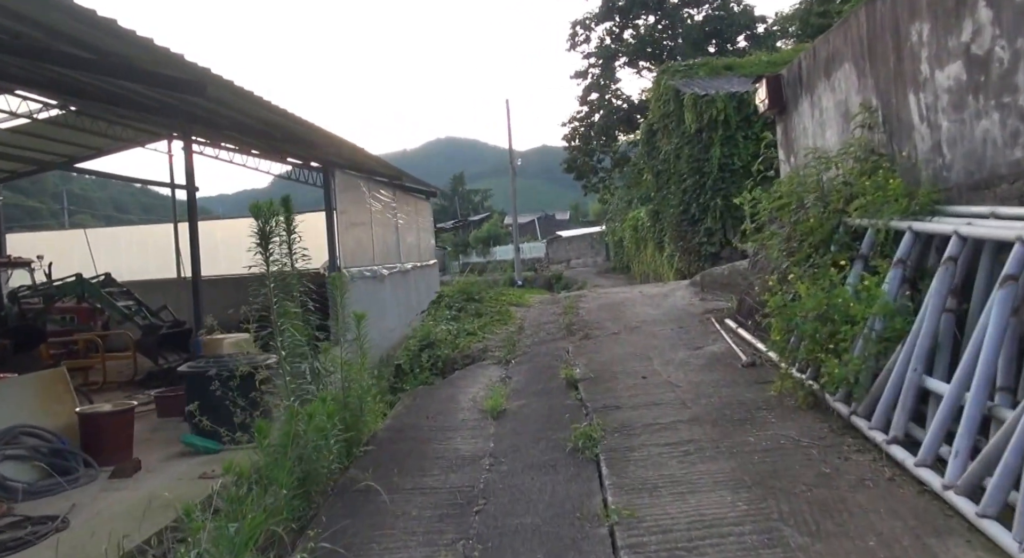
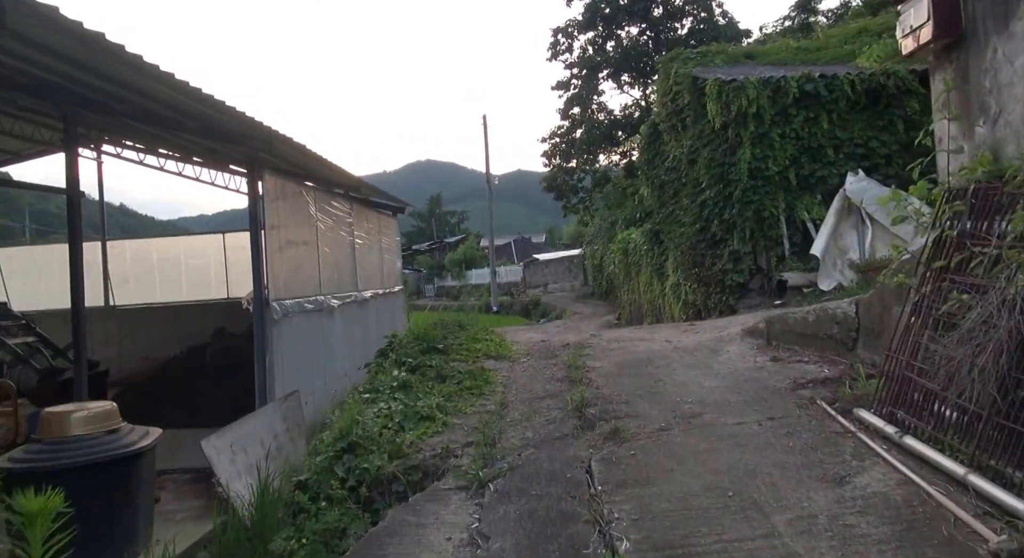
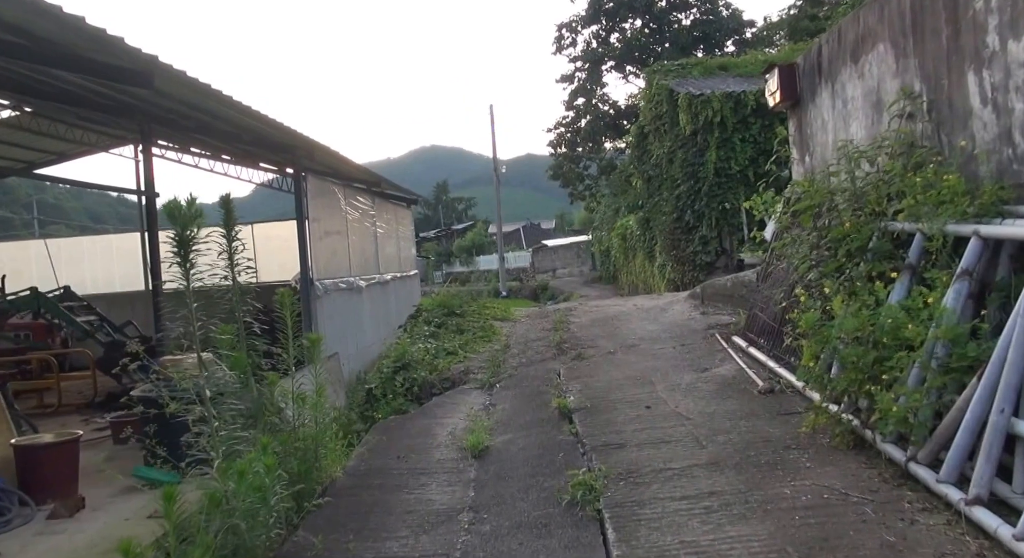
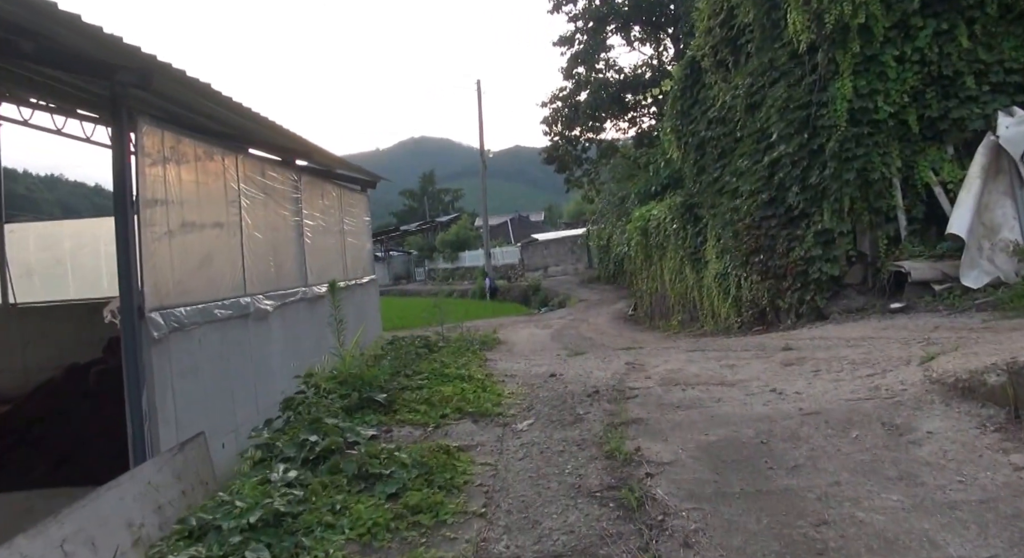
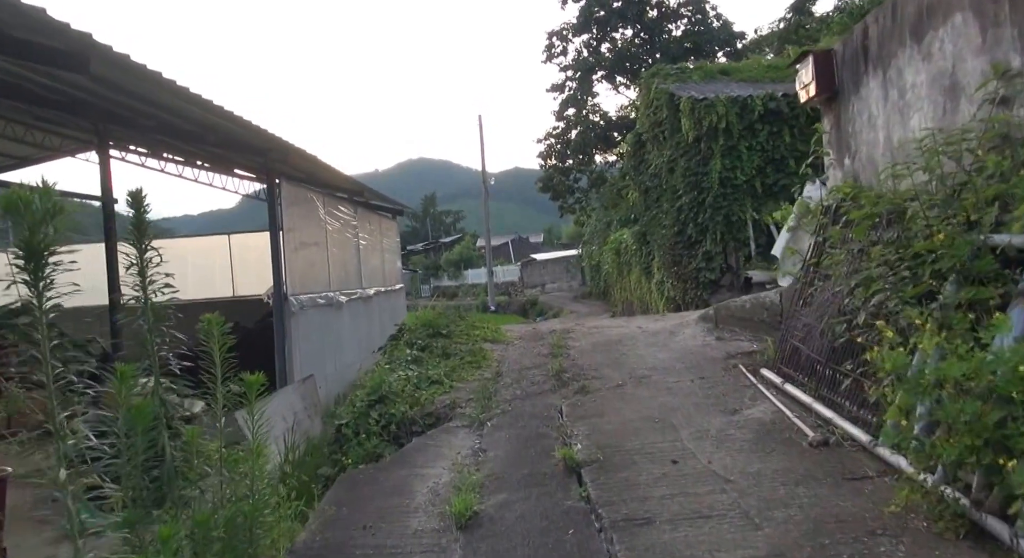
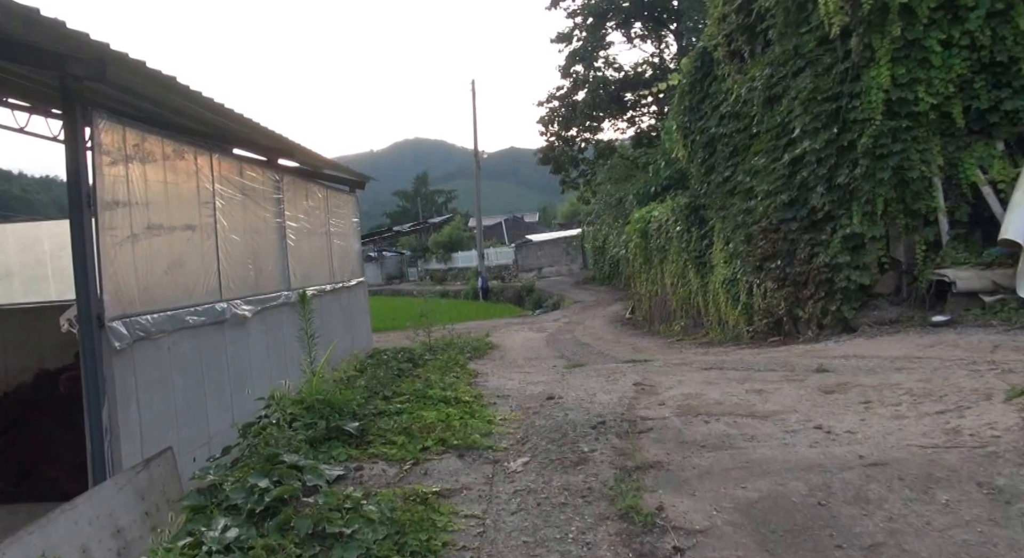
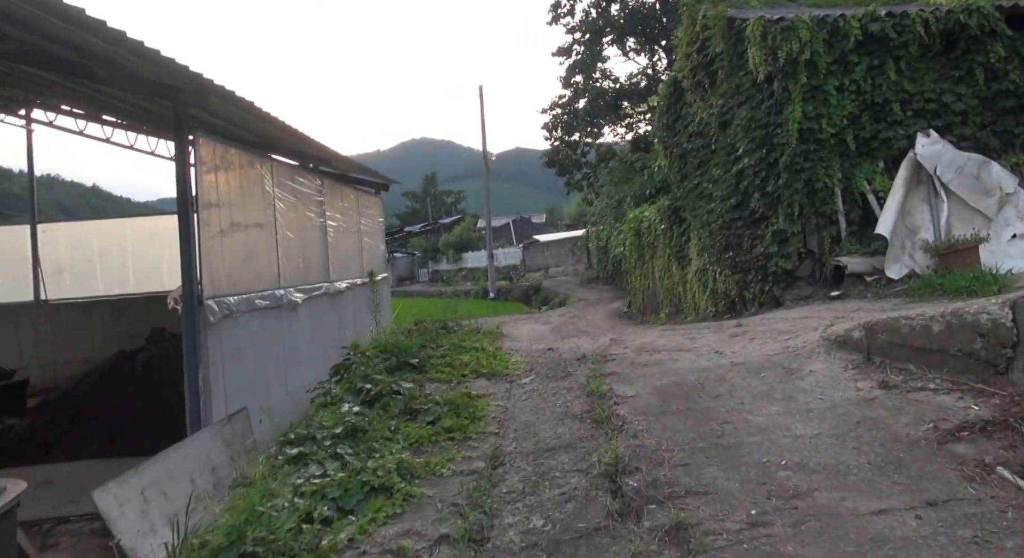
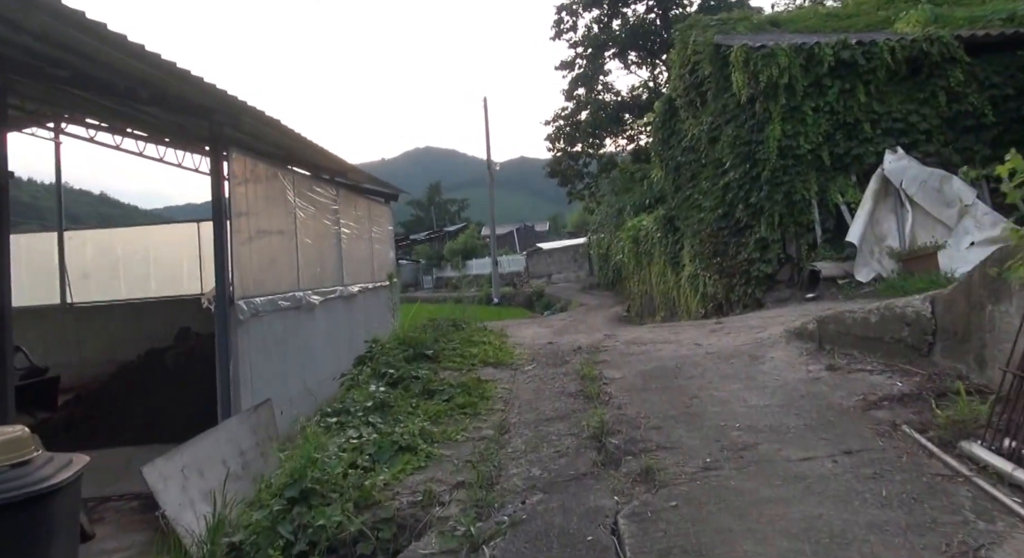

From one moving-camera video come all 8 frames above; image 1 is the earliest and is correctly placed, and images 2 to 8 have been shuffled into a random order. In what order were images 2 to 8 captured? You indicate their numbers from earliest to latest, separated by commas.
3, 5, 2, 8, 7, 4, 6
